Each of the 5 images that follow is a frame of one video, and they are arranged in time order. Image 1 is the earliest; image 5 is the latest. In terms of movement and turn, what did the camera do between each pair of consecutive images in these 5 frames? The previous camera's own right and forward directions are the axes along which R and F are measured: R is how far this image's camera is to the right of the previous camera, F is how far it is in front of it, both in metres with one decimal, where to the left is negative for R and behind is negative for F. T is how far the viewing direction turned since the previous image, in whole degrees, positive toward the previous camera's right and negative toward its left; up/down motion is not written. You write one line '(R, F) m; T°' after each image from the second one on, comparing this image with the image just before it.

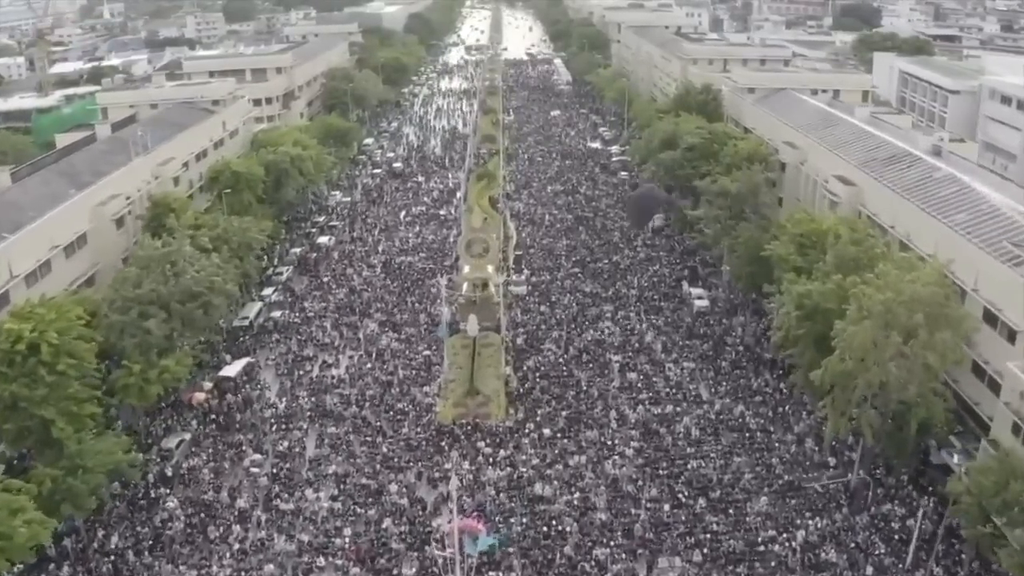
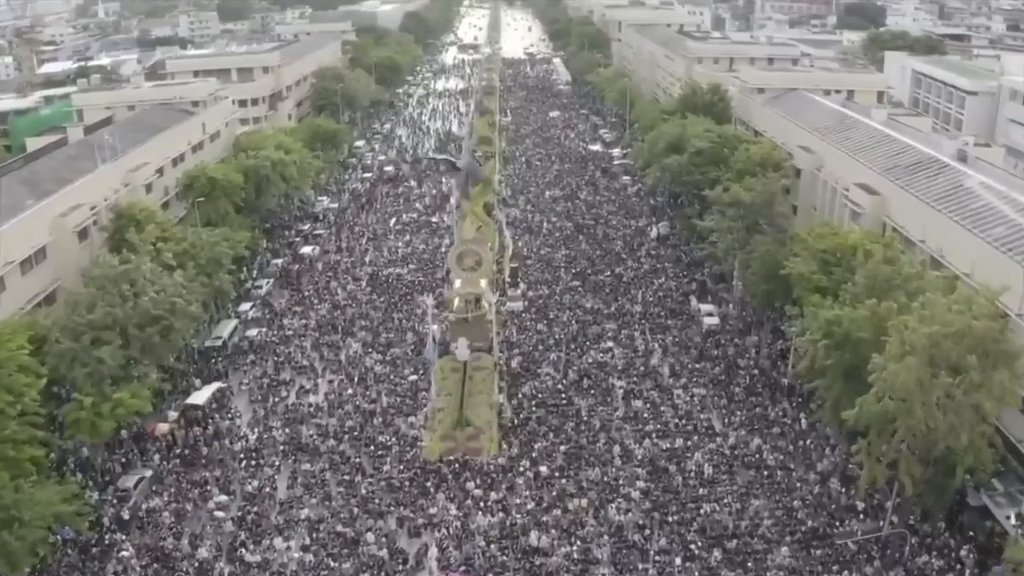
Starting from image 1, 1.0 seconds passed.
(+0.2, +3.0) m; 0°
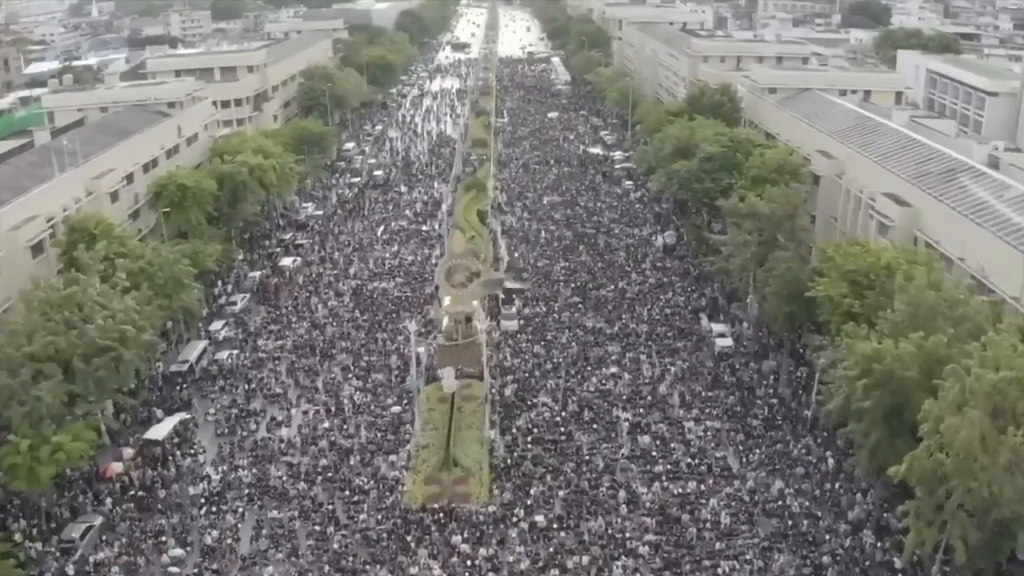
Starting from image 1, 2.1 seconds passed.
(+0.2, +3.2) m; 0°
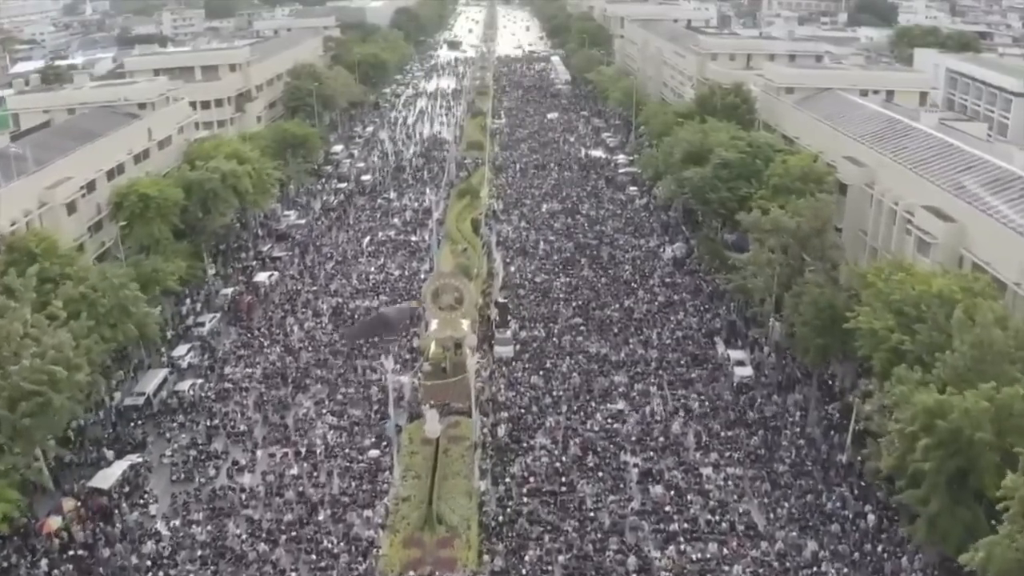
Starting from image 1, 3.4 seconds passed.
(+0.2, +3.5) m; 0°
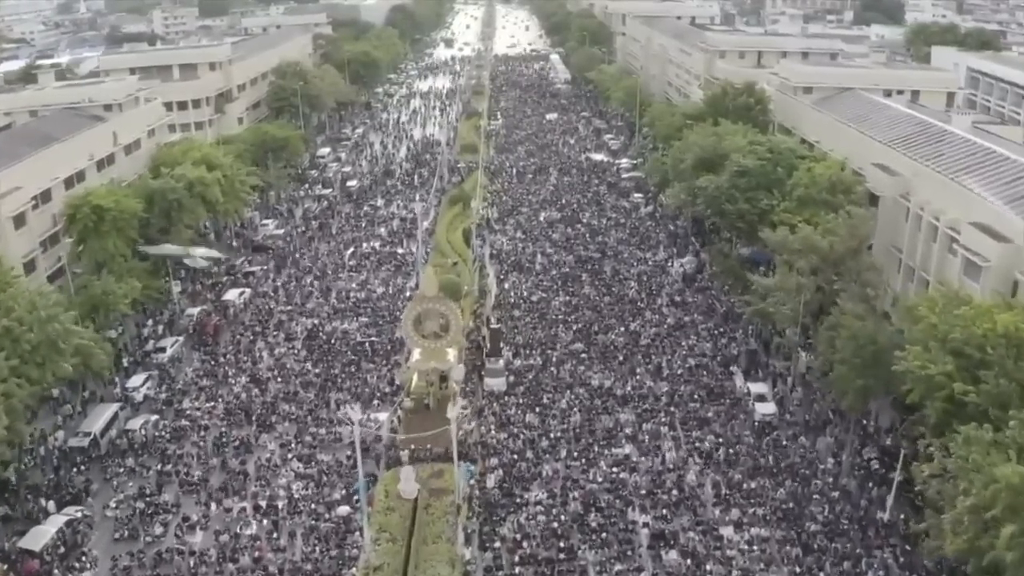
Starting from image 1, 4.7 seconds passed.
(+0.2, +3.5) m; 0°
